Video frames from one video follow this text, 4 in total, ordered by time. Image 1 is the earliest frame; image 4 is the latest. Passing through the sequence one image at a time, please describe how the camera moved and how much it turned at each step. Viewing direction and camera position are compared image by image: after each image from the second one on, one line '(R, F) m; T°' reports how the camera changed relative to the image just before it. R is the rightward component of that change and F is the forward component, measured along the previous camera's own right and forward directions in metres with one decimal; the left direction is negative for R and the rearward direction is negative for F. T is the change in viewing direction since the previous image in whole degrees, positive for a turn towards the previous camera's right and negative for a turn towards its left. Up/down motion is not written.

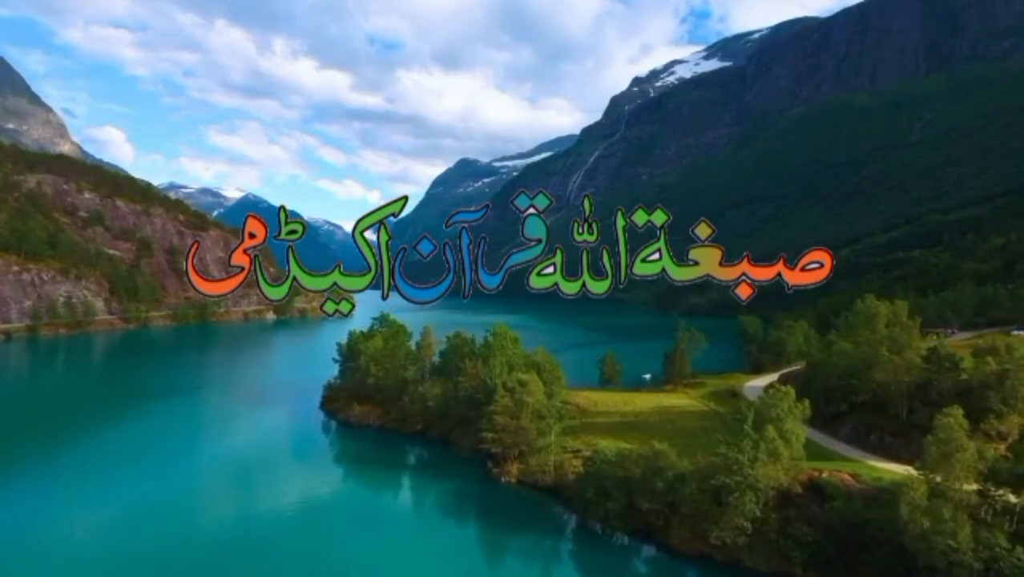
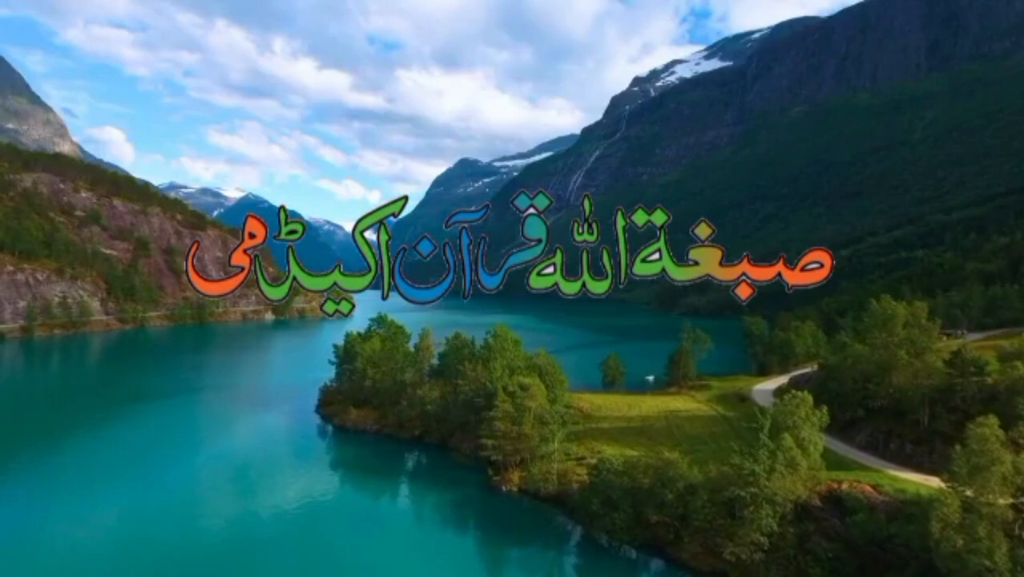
(-0.1, +2.0) m; 0°
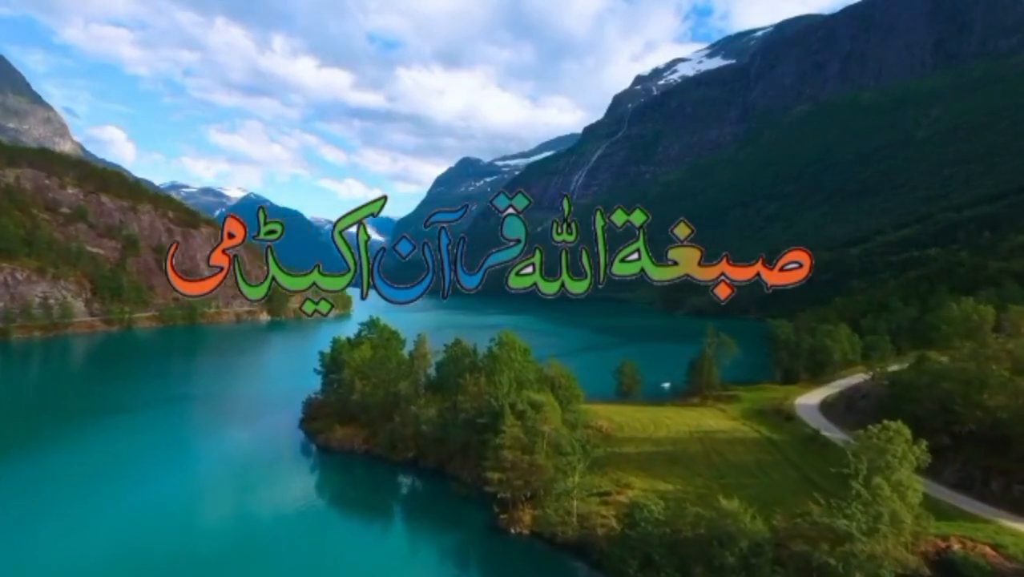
(-0.5, +7.8) m; 0°
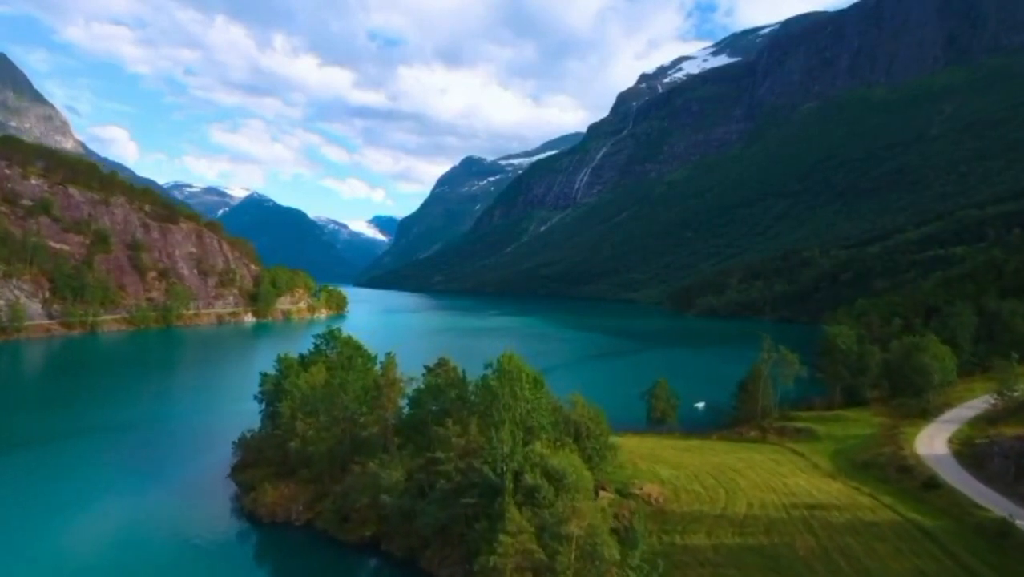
(-0.1, +16.5) m; 0°
